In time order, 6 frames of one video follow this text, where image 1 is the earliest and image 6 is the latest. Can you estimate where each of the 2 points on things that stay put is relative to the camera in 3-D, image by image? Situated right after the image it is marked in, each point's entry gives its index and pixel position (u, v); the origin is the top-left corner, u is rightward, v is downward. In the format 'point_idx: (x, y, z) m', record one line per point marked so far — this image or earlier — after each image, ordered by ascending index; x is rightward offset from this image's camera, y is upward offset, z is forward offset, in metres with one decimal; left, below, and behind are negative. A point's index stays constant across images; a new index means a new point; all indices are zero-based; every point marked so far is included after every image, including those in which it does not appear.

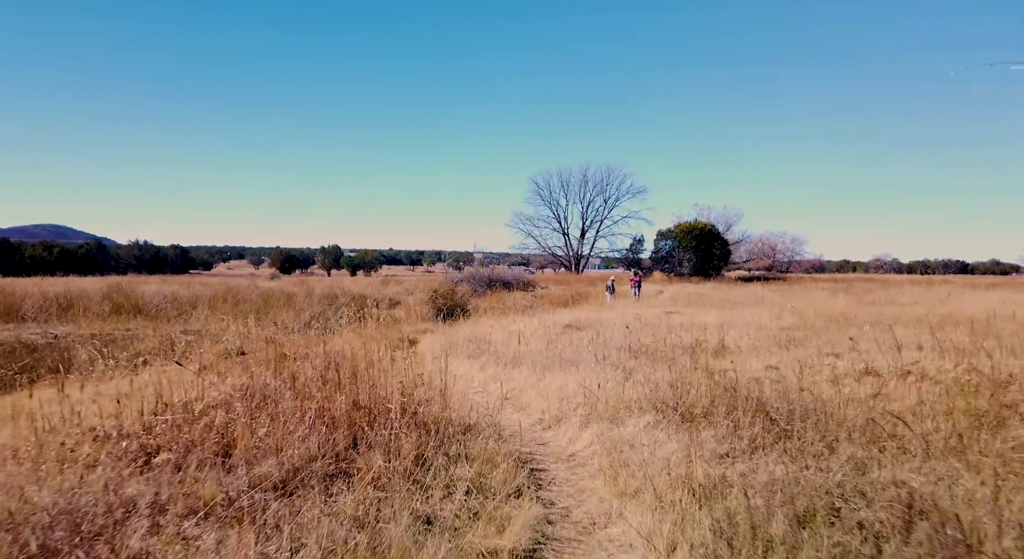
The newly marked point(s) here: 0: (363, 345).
0: (-3.3, -1.5, +14.3) m
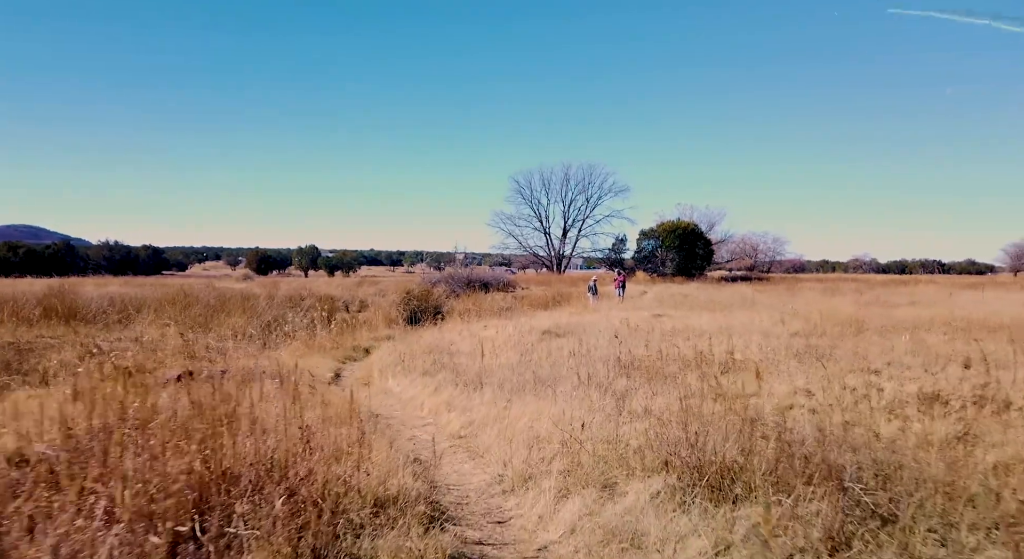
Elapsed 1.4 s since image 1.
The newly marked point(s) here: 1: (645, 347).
0: (-3.9, -1.5, +12.1) m
1: (+2.3, -1.2, +11.4) m
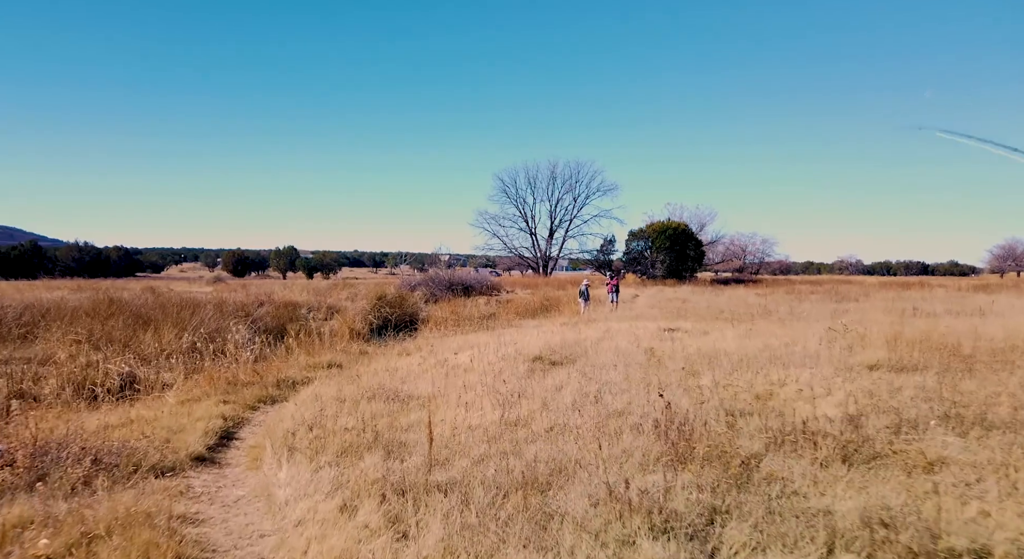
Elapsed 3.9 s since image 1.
0: (-4.2, -1.7, +8.3) m
1: (+2.0, -1.4, +7.7) m
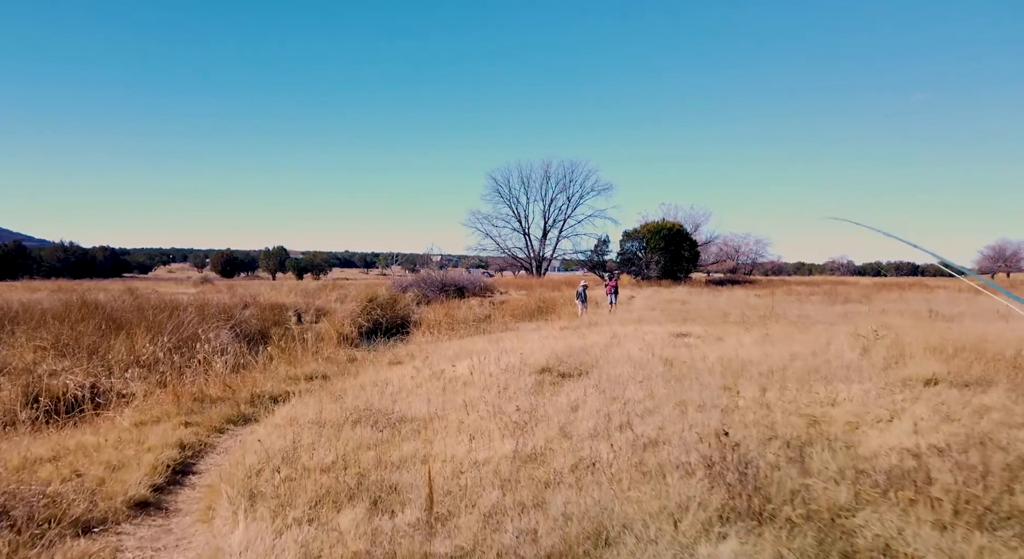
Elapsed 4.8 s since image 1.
0: (-4.1, -1.7, +7.0) m
1: (+2.2, -1.4, +6.5) m
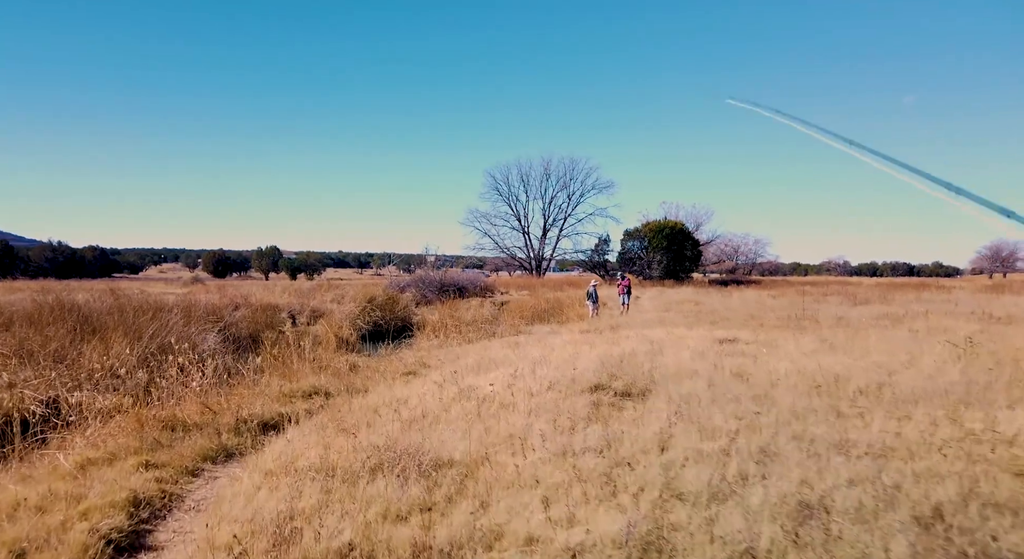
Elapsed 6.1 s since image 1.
0: (-3.4, -1.7, +5.0) m
1: (+2.8, -1.4, +4.6) m
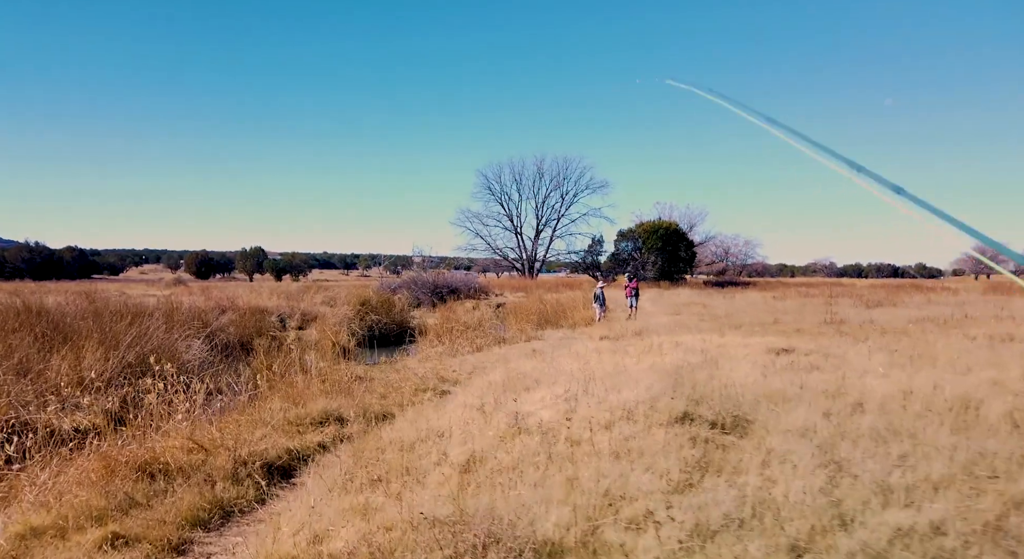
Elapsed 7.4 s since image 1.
0: (-2.7, -1.7, +3.3) m
1: (+3.6, -1.4, +3.0) m
